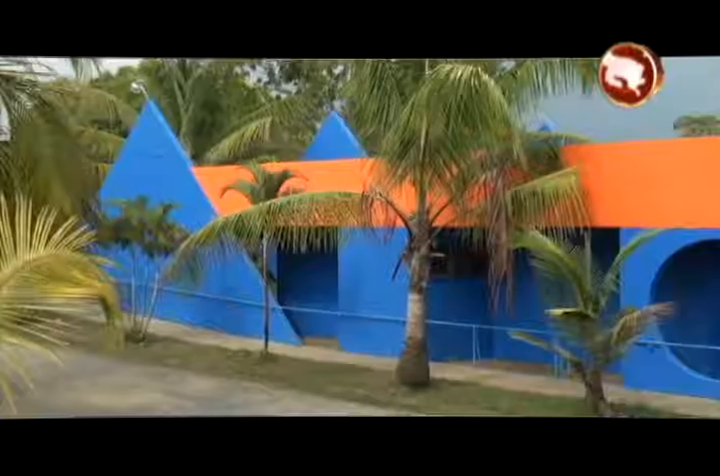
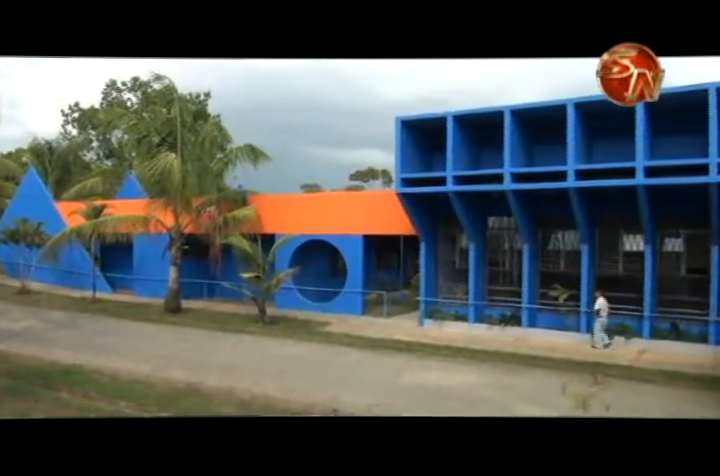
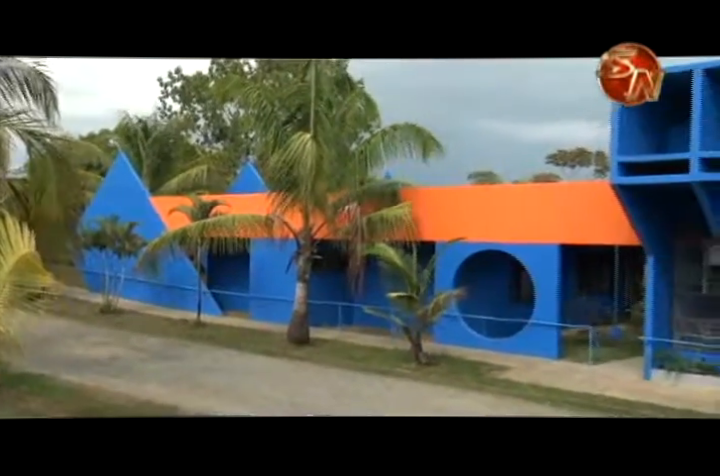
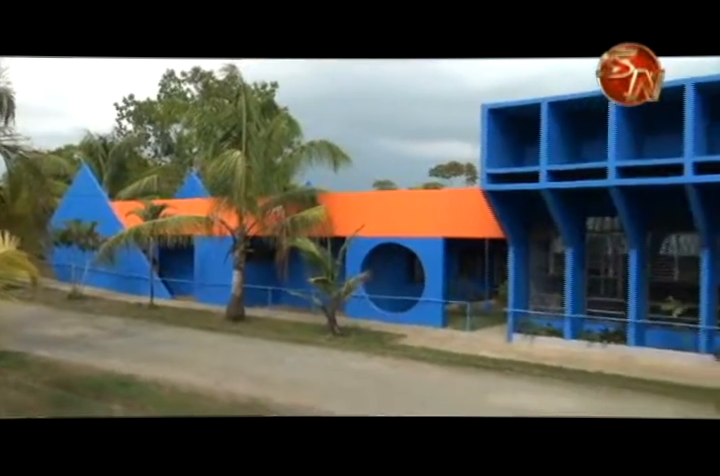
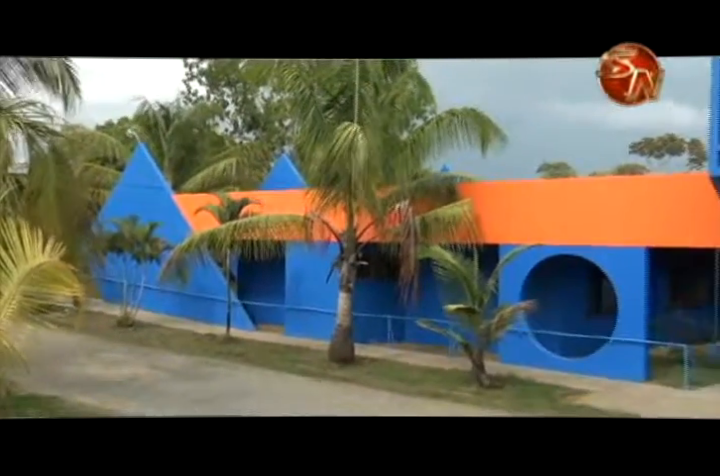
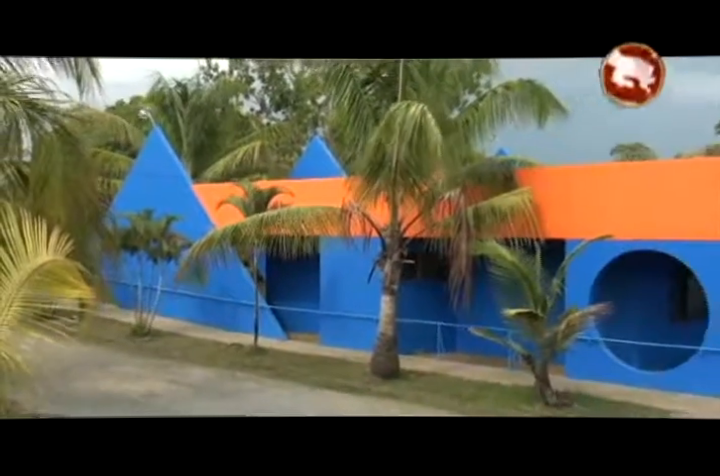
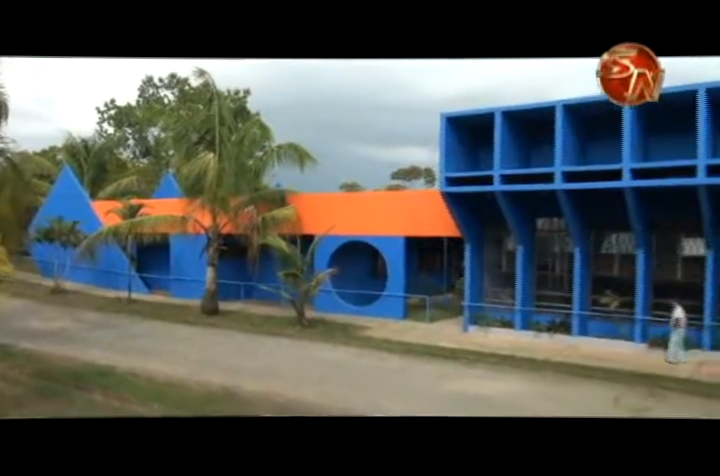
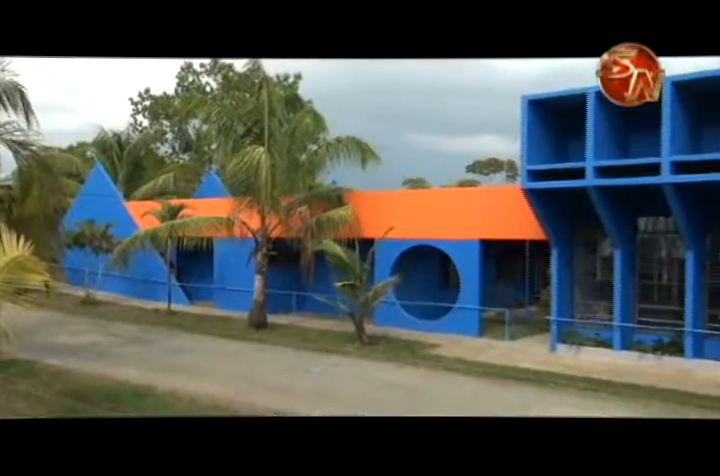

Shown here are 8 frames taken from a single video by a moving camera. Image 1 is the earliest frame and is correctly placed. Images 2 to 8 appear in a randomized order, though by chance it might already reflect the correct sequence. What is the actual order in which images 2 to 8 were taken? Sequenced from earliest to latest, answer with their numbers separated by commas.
6, 5, 3, 8, 4, 7, 2
